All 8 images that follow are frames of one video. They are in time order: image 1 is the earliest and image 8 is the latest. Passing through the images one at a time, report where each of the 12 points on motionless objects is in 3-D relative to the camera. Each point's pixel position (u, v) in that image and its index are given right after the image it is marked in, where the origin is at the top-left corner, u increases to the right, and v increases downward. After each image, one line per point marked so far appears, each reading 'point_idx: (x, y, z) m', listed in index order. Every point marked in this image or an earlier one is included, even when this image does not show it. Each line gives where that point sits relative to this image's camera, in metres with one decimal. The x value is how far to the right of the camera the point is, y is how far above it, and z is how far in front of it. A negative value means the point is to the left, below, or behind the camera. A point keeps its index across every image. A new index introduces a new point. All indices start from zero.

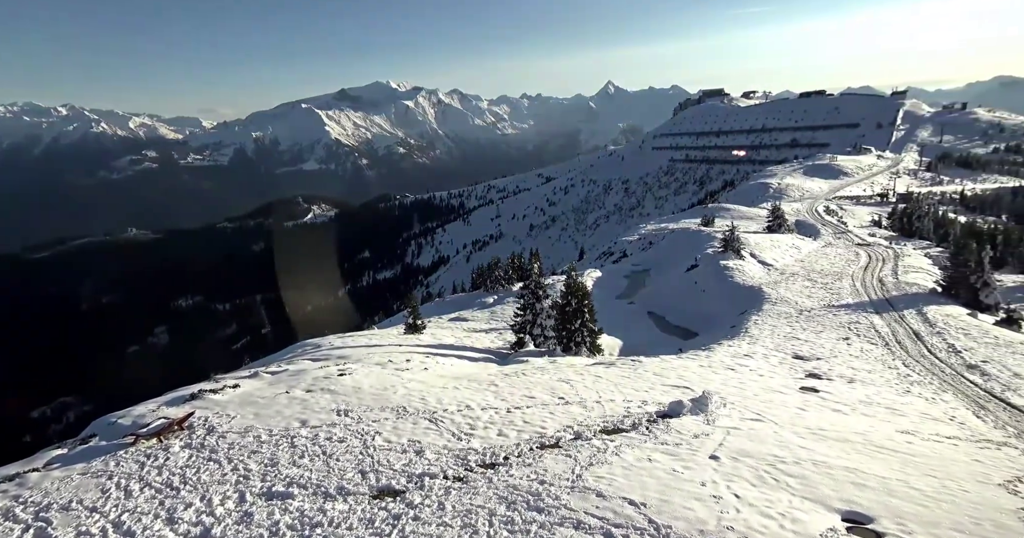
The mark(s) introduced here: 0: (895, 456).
0: (+11.6, -5.7, +18.2) m
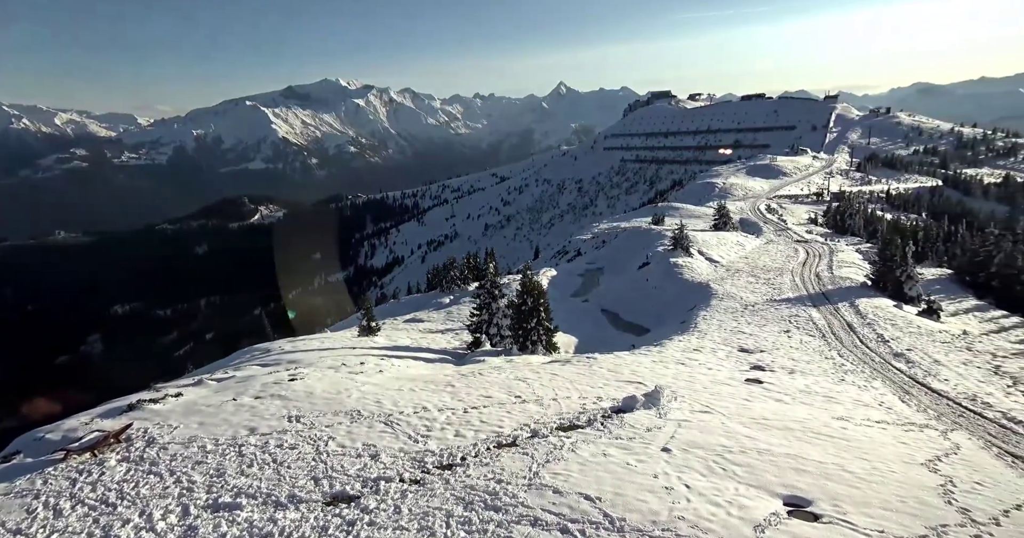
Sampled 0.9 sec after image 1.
0: (+10.2, -5.6, +19.7) m
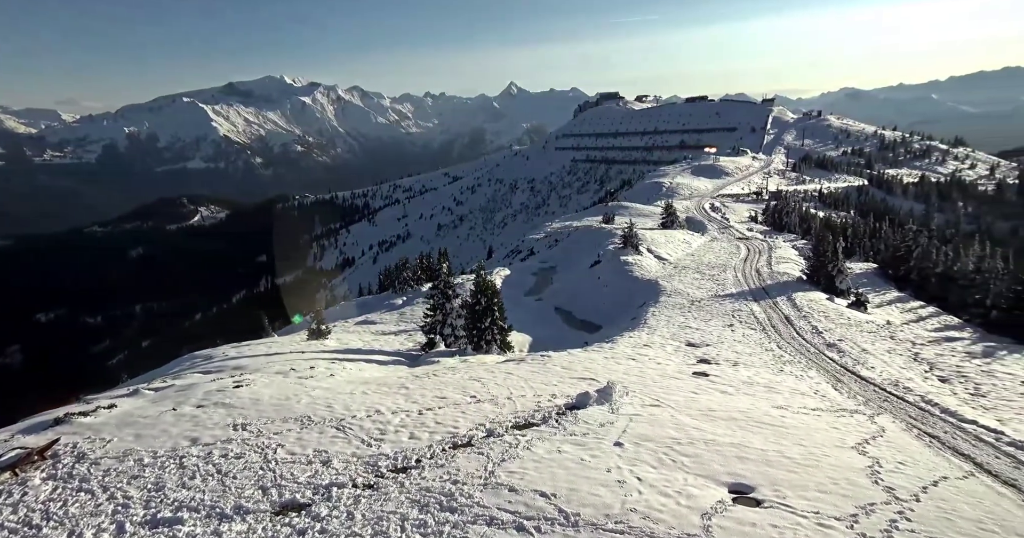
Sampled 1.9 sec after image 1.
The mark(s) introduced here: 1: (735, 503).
0: (+8.7, -5.4, +20.9) m
1: (+6.0, -6.4, +16.6) m
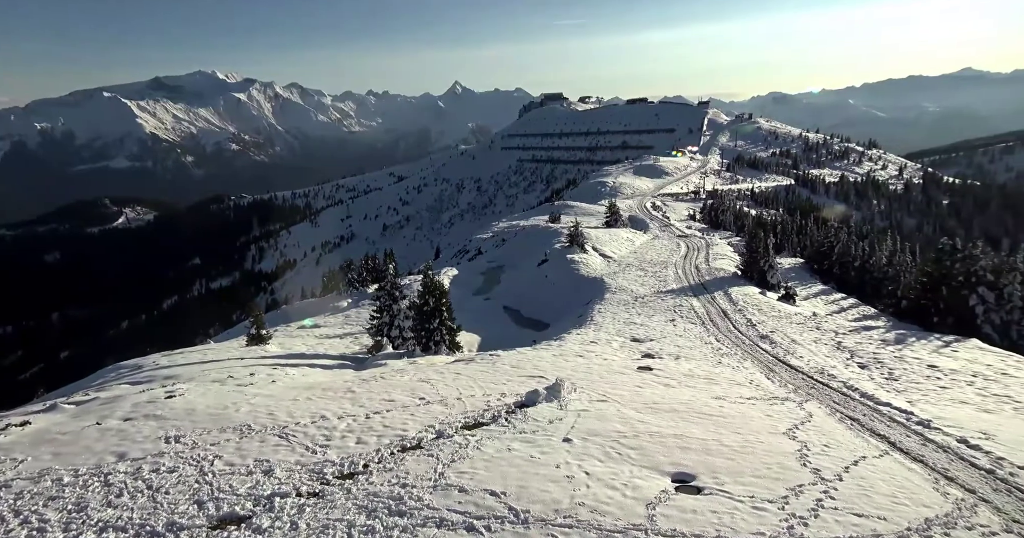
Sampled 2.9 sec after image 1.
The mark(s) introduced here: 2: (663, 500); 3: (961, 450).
0: (+6.9, -5.3, +22.1) m
1: (+4.6, -6.3, +17.6) m
2: (+4.2, -6.4, +17.0) m
3: (+13.4, -5.4, +19.4) m
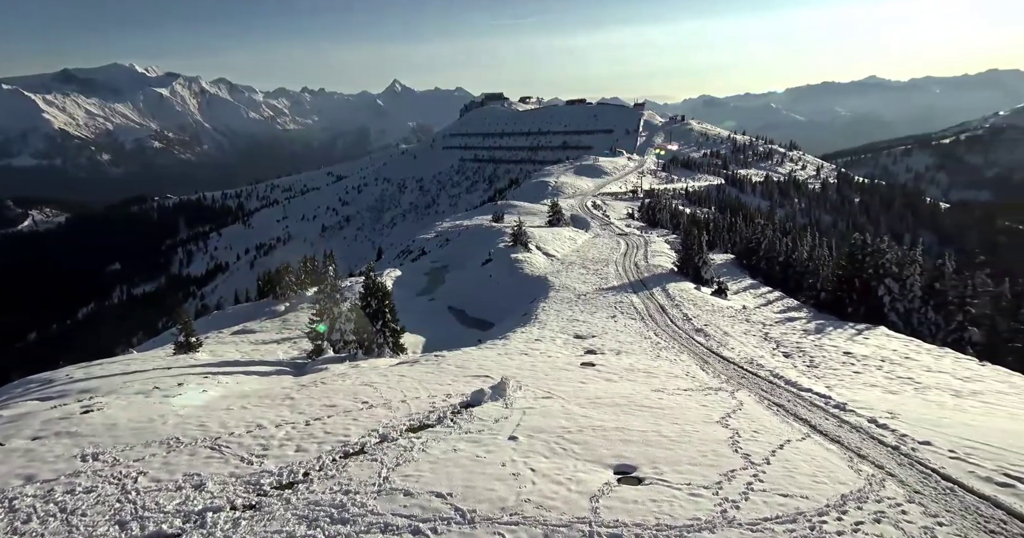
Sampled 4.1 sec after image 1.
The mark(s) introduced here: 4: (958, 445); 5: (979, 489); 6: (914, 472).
0: (+4.9, -5.2, +23.1) m
1: (+3.0, -6.2, +18.4) m
2: (+2.6, -6.3, +17.7) m
3: (+11.6, -5.2, +21.0) m
4: (+13.2, -5.2, +19.4) m
5: (+12.2, -5.7, +17.2) m
6: (+11.2, -5.7, +18.3) m
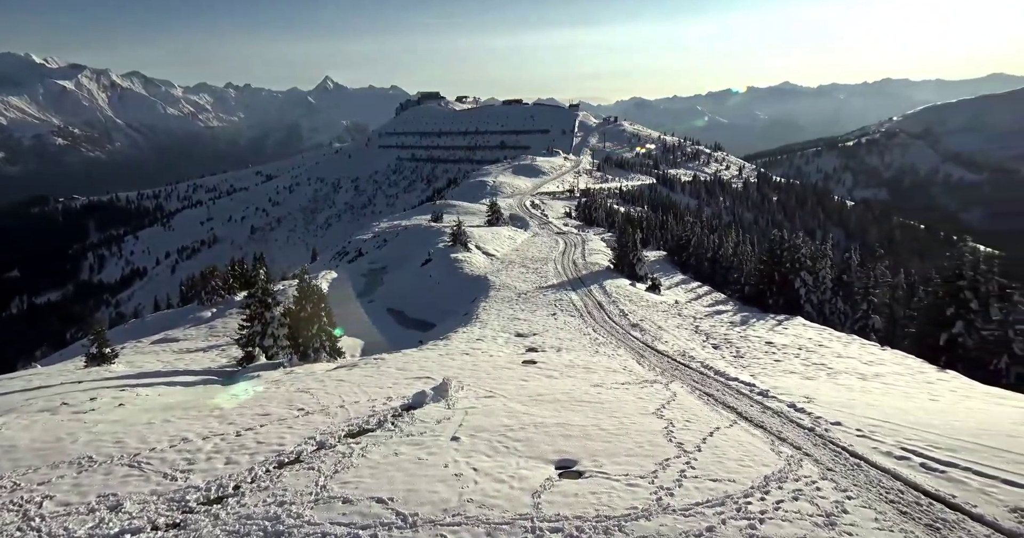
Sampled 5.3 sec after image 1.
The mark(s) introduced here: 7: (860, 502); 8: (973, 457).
0: (+2.7, -5.1, +23.8) m
1: (+1.3, -6.2, +19.0) m
2: (+1.0, -6.3, +18.3) m
3: (+9.6, -5.0, +22.3) m
4: (+11.3, -5.0, +20.9) m
5: (+10.6, -5.5, +18.6) m
6: (+9.5, -5.5, +19.6) m
7: (+9.1, -6.1, +17.0) m
8: (+12.9, -5.3, +18.3) m
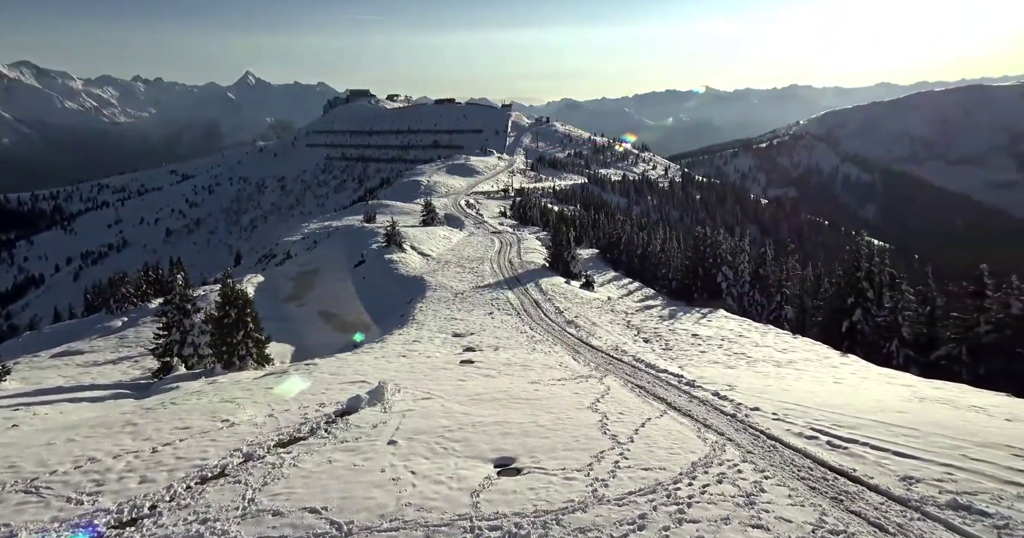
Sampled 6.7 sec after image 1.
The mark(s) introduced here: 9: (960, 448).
0: (+0.4, -5.0, +24.3) m
1: (-0.6, -6.2, +19.3) m
2: (-0.8, -6.2, +18.6) m
3: (+7.4, -4.8, +23.4) m
4: (+9.2, -4.8, +22.2) m
5: (+8.7, -5.3, +19.8) m
6: (+7.5, -5.3, +20.7) m
7: (+7.3, -5.9, +18.1) m
8: (+11.0, -5.0, +19.8) m
9: (+12.7, -5.1, +18.5) m
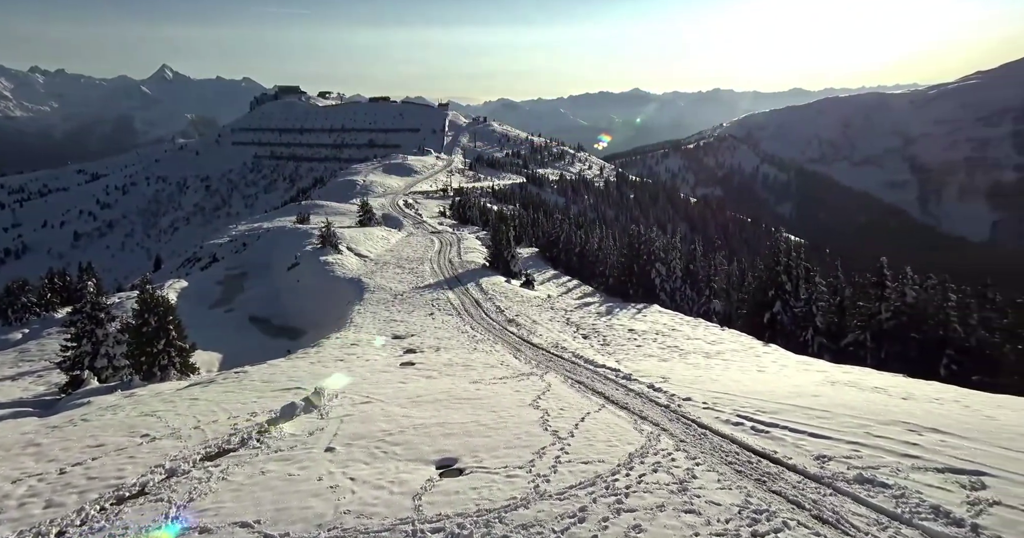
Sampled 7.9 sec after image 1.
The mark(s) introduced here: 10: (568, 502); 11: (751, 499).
0: (-1.9, -5.0, +24.3) m
1: (-2.3, -6.2, +19.3) m
2: (-2.5, -6.2, +18.6) m
3: (+5.2, -4.7, +24.1) m
4: (+7.2, -4.6, +23.1) m
5: (+6.8, -5.2, +20.7) m
6: (+5.6, -5.2, +21.4) m
7: (+5.7, -5.8, +18.8) m
8: (+9.2, -4.8, +20.8) m
9: (+10.9, -4.9, +19.7) m
10: (+1.5, -6.3, +17.7) m
11: (+6.4, -6.2, +17.2) m
